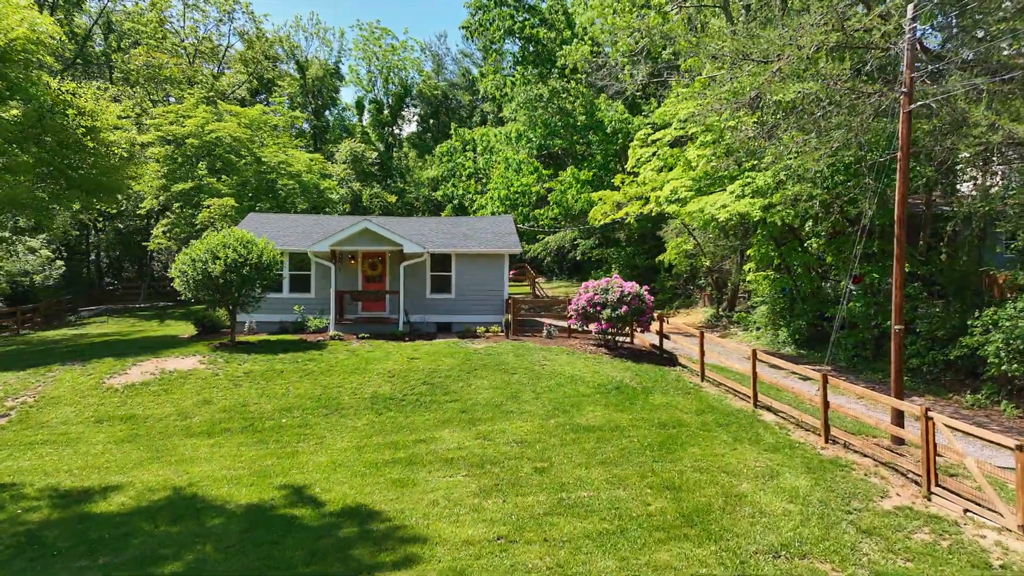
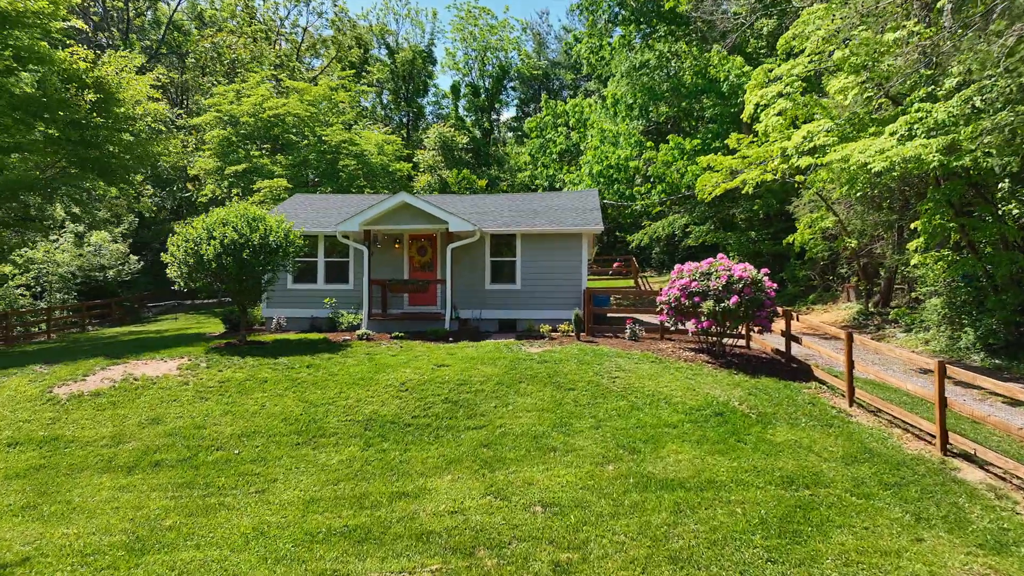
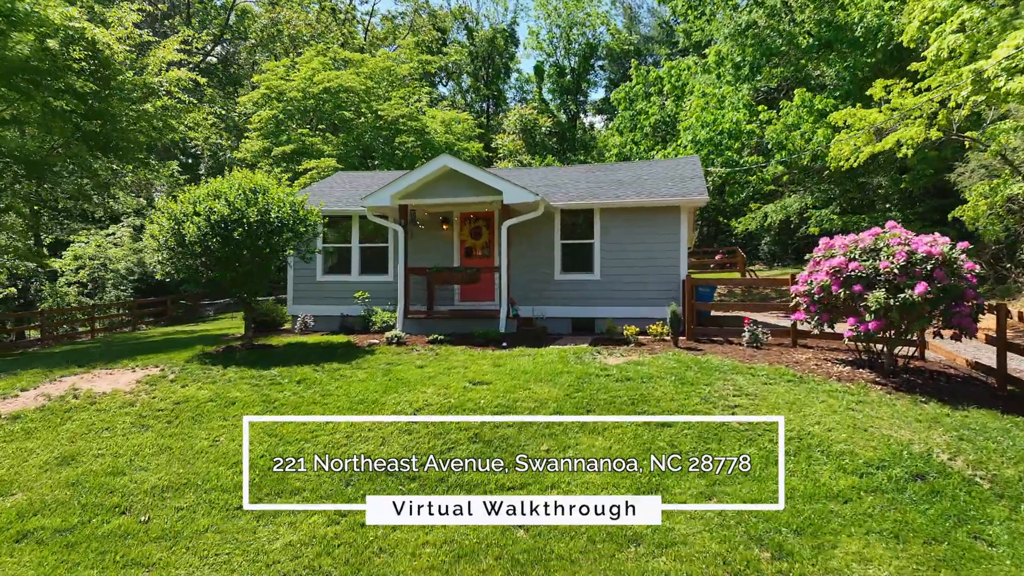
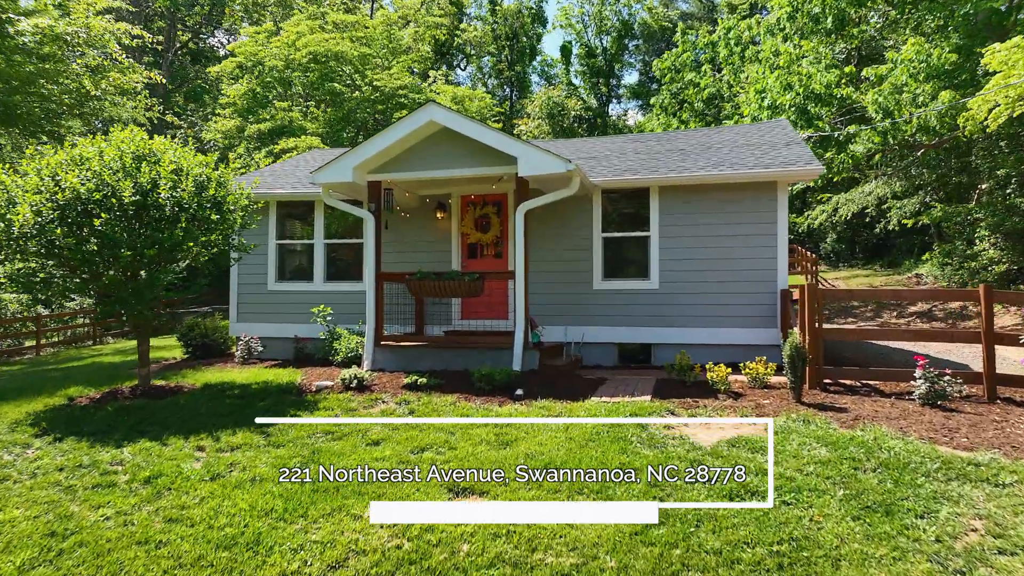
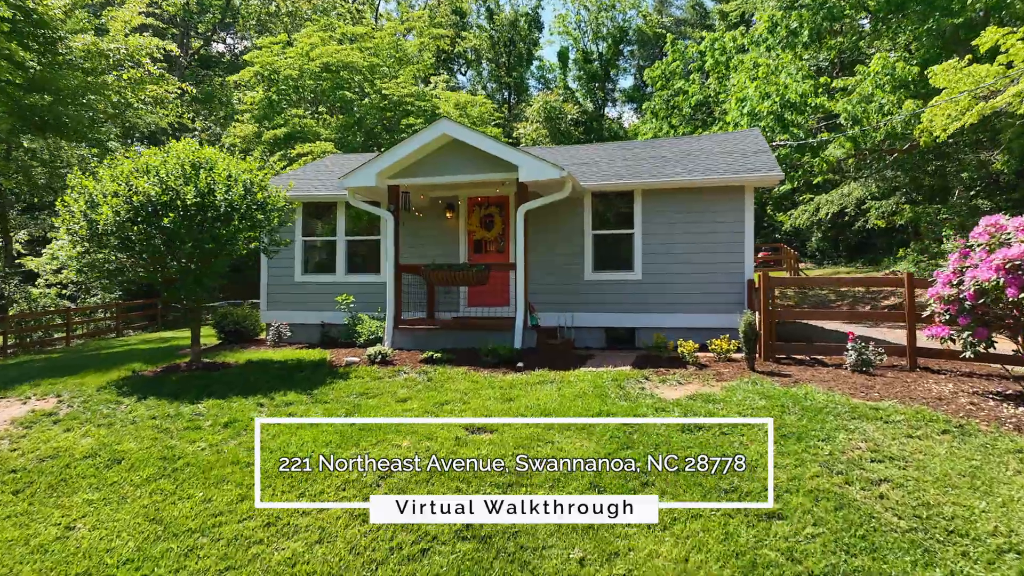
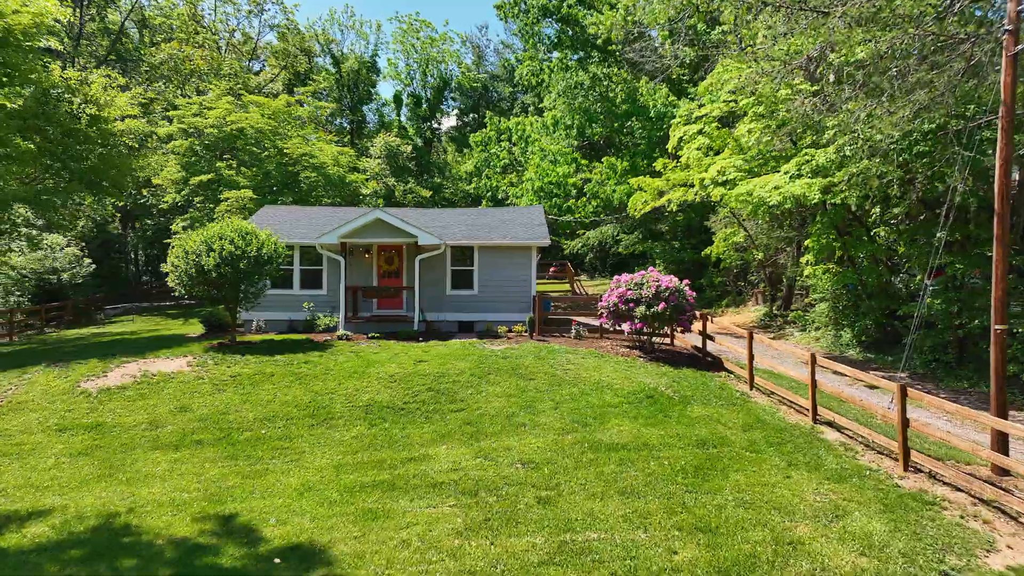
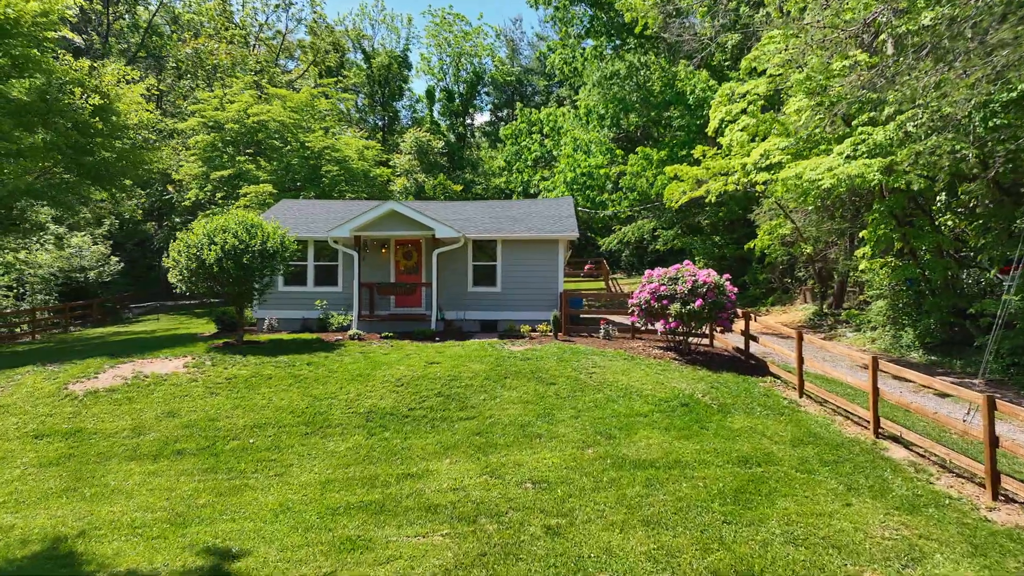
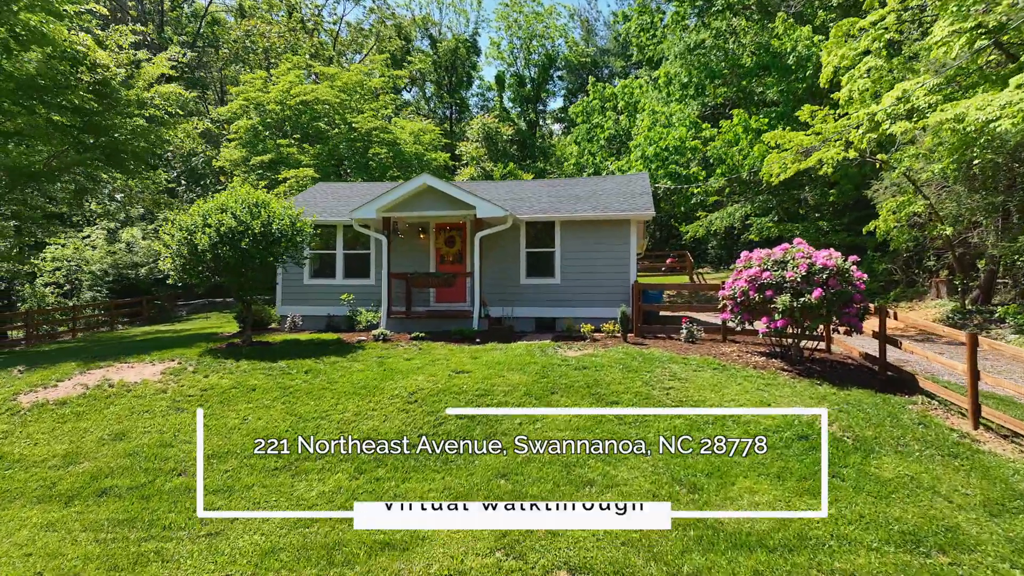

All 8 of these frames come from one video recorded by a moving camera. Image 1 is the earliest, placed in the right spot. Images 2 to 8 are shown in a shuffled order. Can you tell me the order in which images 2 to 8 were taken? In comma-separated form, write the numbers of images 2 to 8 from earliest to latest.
6, 7, 2, 8, 3, 5, 4
